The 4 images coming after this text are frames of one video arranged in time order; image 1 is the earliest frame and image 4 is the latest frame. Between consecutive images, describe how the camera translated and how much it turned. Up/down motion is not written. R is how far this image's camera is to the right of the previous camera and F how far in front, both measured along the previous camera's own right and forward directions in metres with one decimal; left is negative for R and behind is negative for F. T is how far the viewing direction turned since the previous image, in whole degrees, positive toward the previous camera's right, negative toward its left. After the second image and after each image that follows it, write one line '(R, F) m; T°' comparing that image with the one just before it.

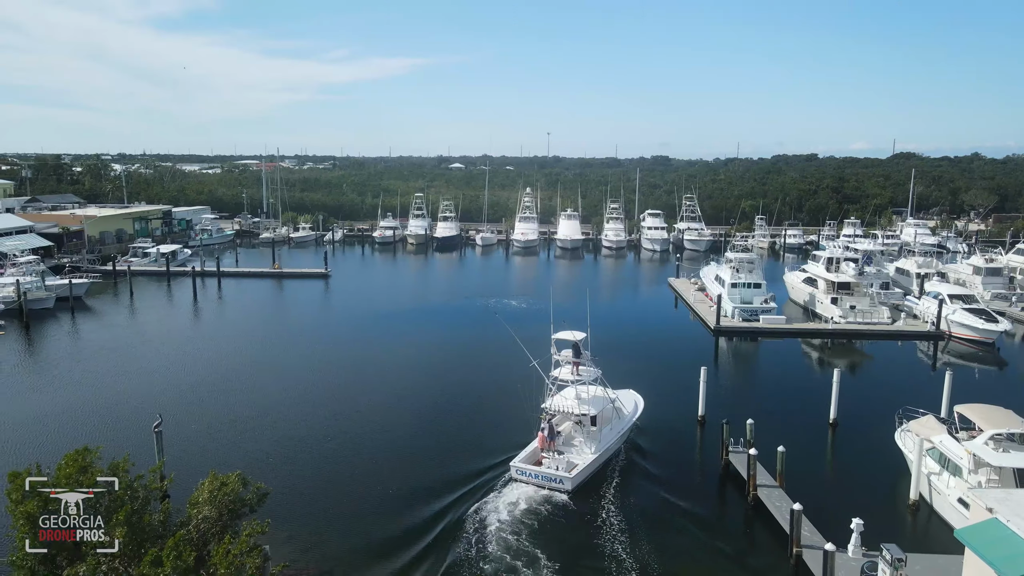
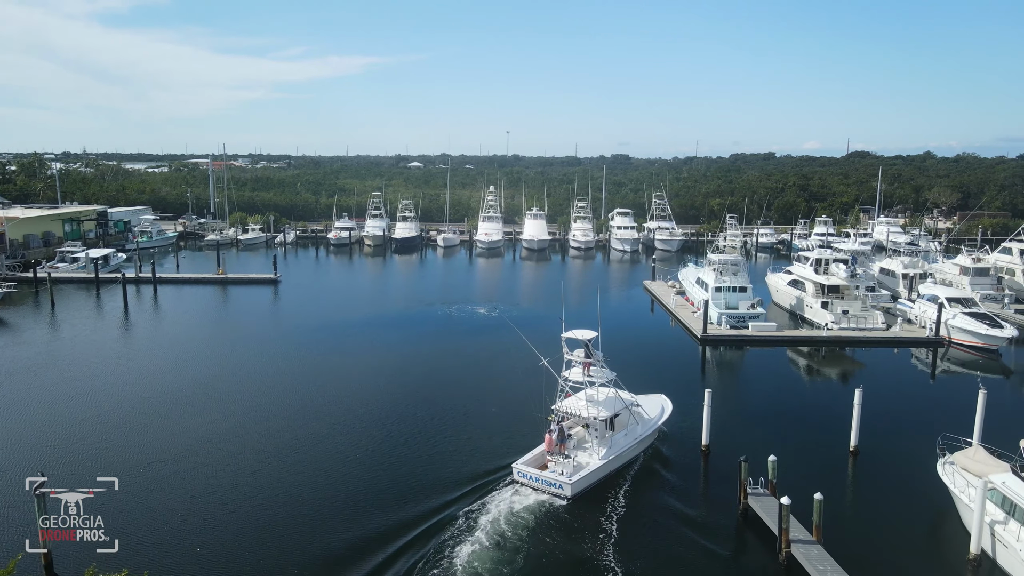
(-0.3, +2.6) m; +3°
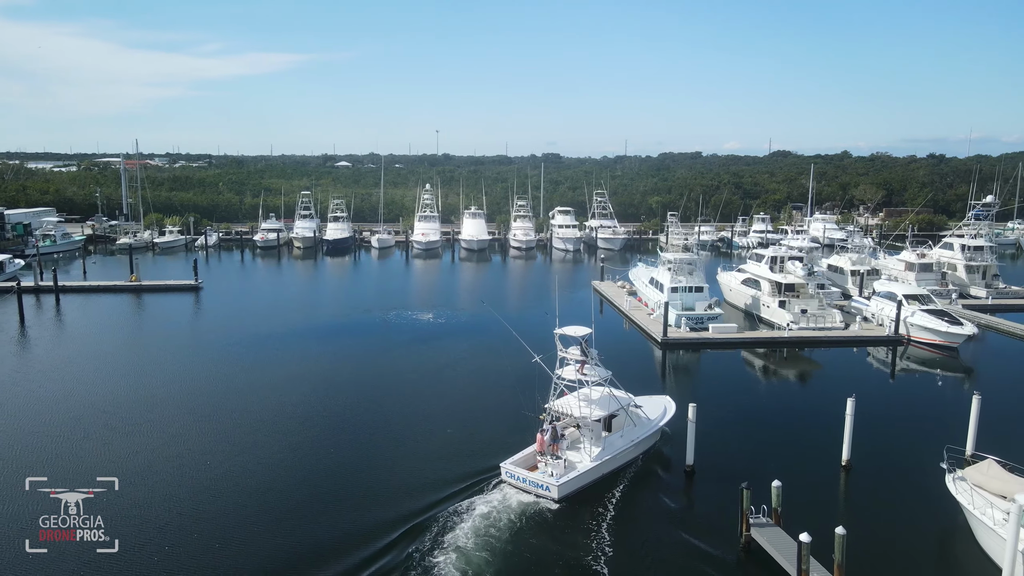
(-0.5, +1.8) m; +5°
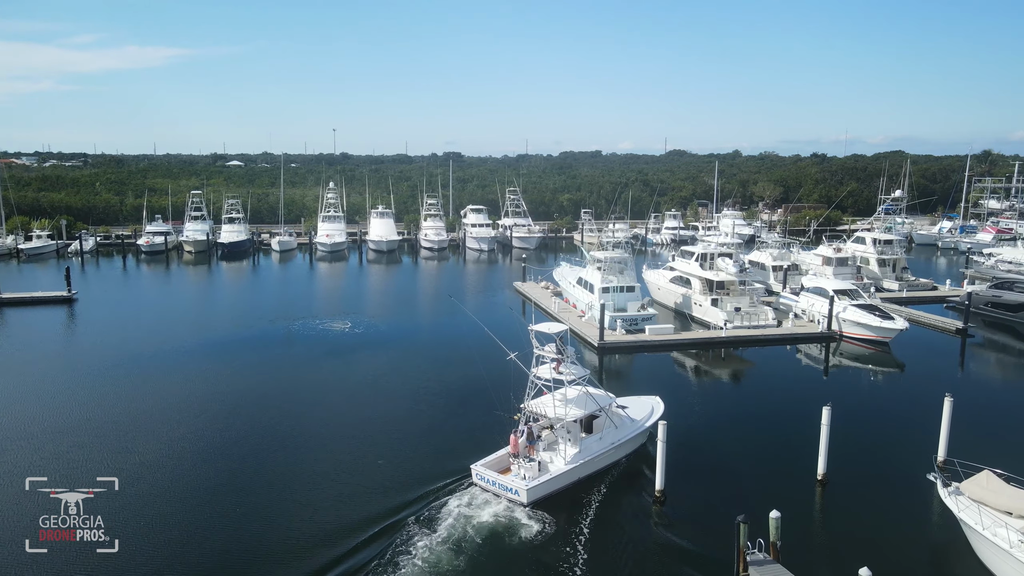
(-0.7, +1.9) m; +8°
